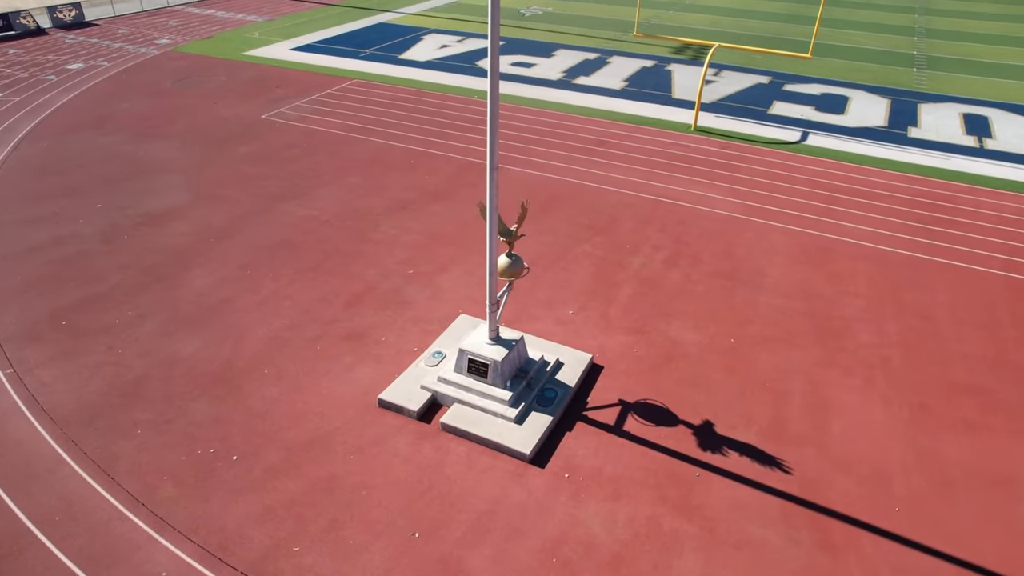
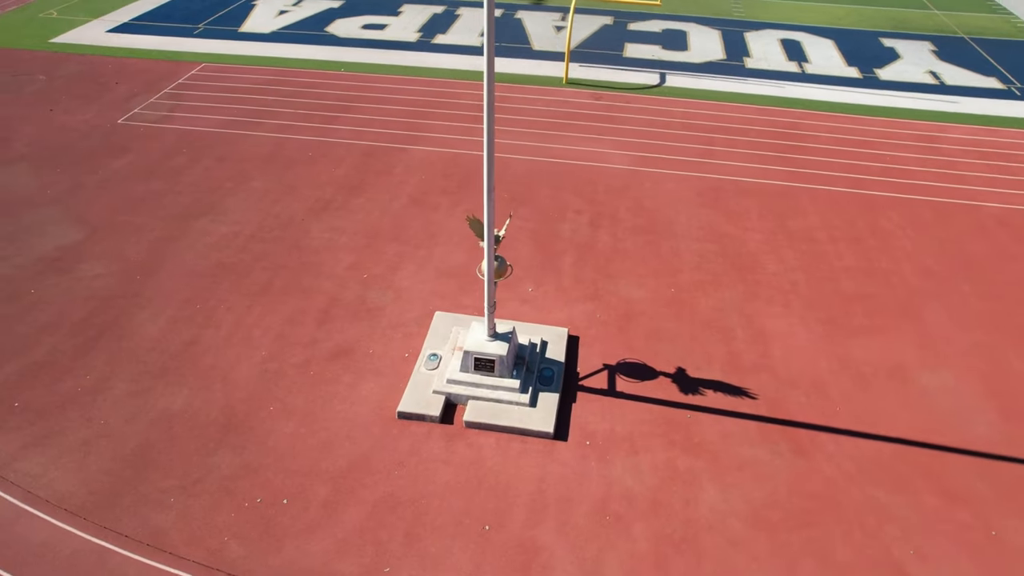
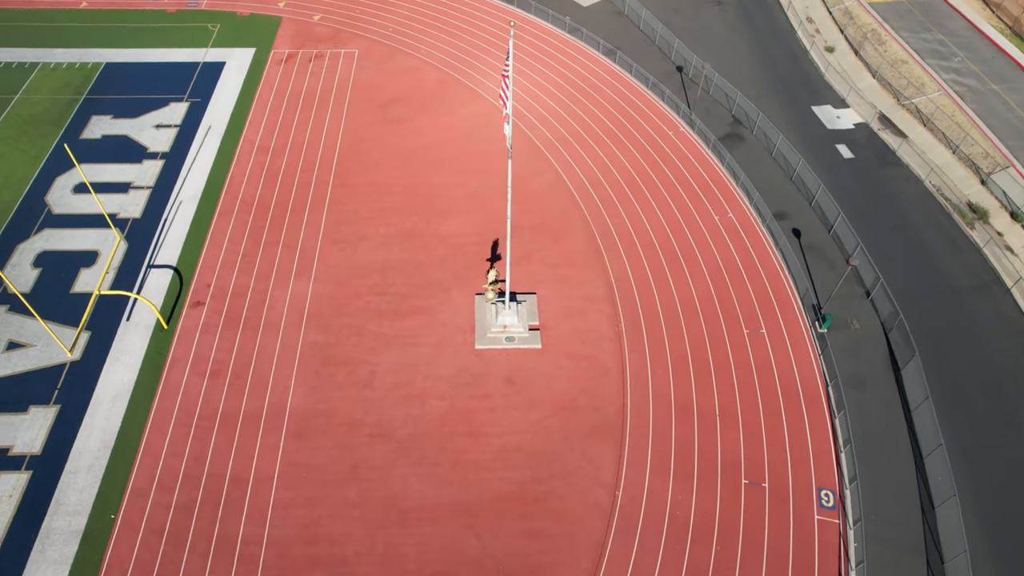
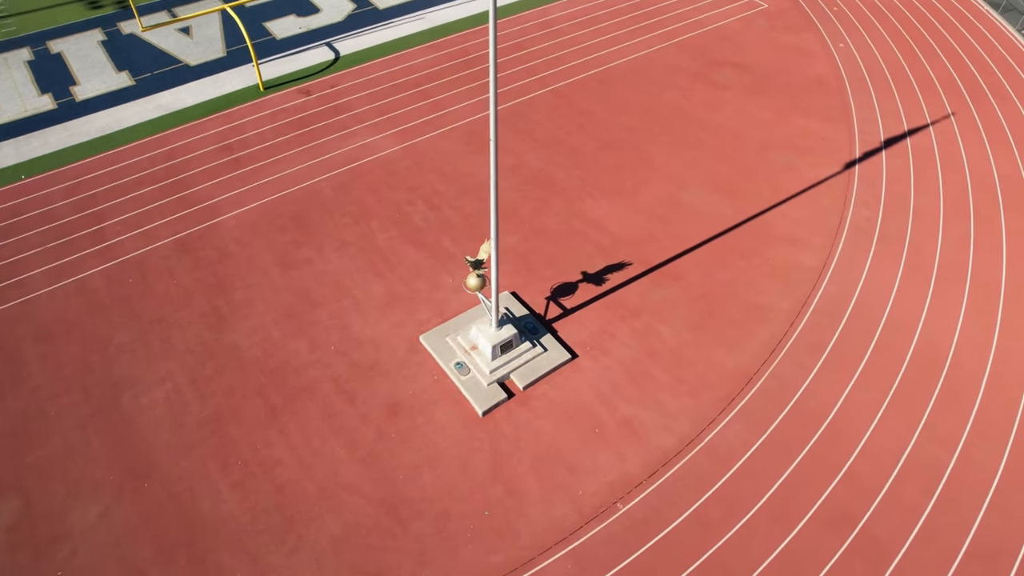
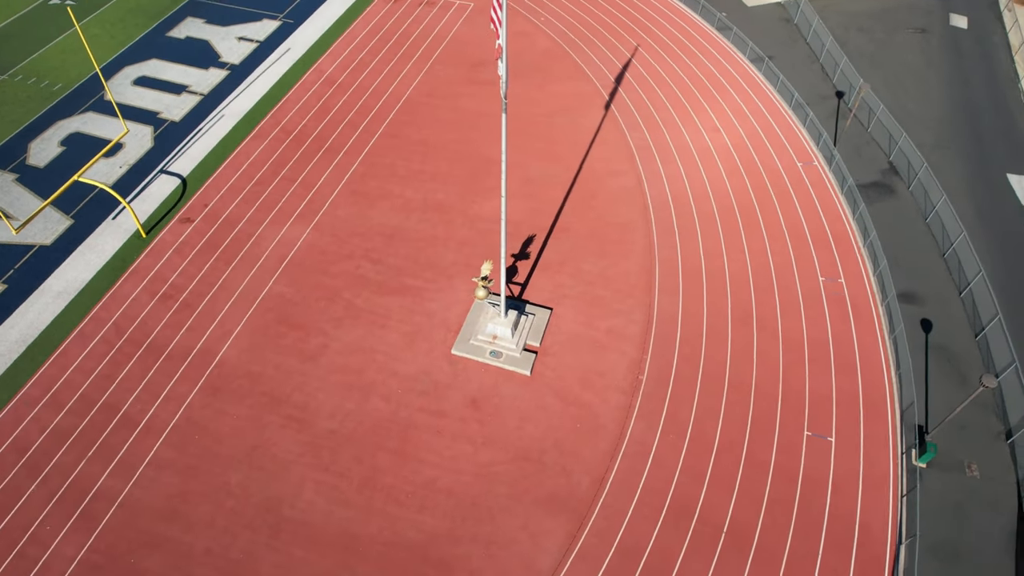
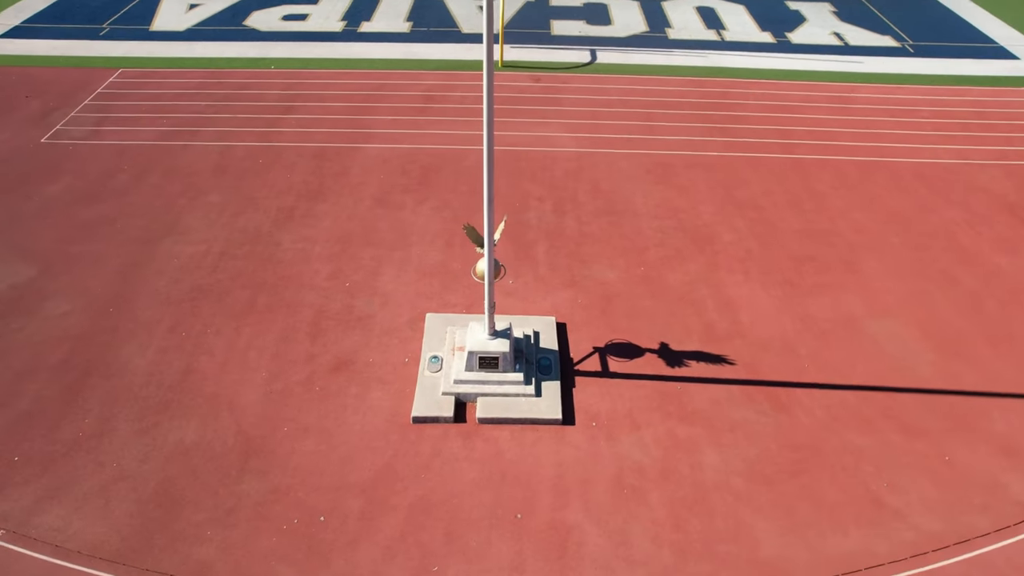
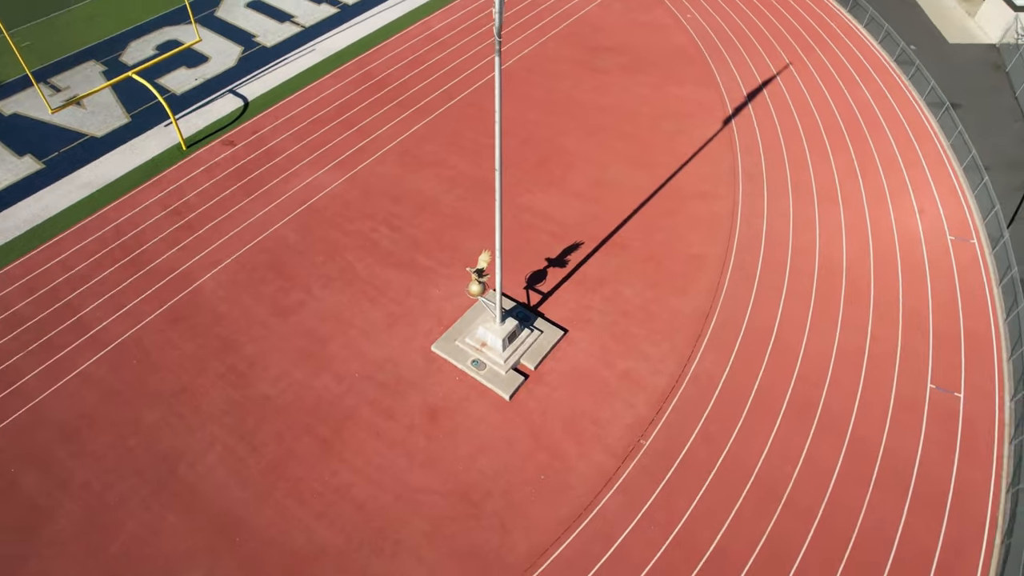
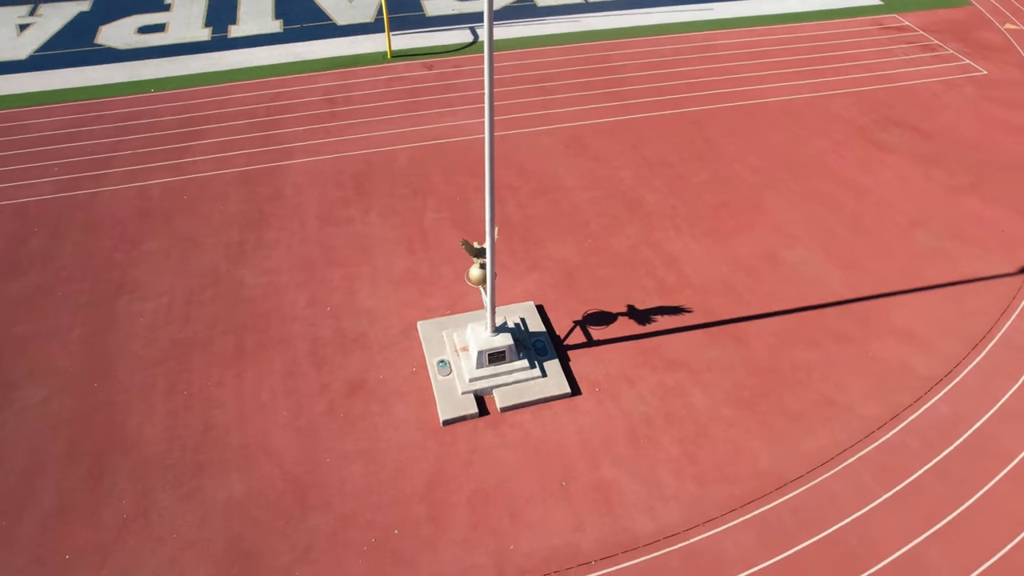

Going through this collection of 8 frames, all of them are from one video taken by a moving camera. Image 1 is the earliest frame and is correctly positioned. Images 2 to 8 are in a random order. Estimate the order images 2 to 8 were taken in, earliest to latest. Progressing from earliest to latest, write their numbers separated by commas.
2, 6, 8, 4, 7, 5, 3
